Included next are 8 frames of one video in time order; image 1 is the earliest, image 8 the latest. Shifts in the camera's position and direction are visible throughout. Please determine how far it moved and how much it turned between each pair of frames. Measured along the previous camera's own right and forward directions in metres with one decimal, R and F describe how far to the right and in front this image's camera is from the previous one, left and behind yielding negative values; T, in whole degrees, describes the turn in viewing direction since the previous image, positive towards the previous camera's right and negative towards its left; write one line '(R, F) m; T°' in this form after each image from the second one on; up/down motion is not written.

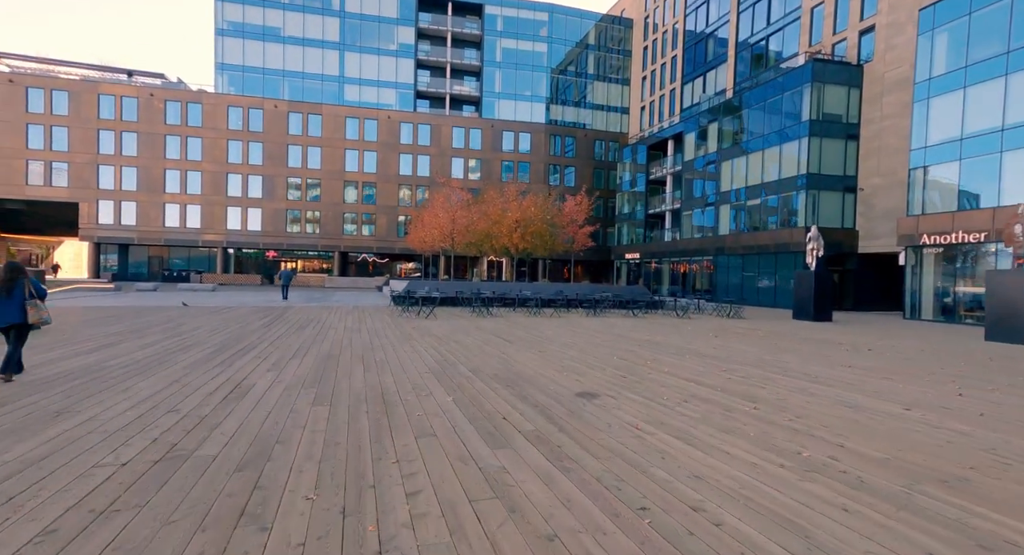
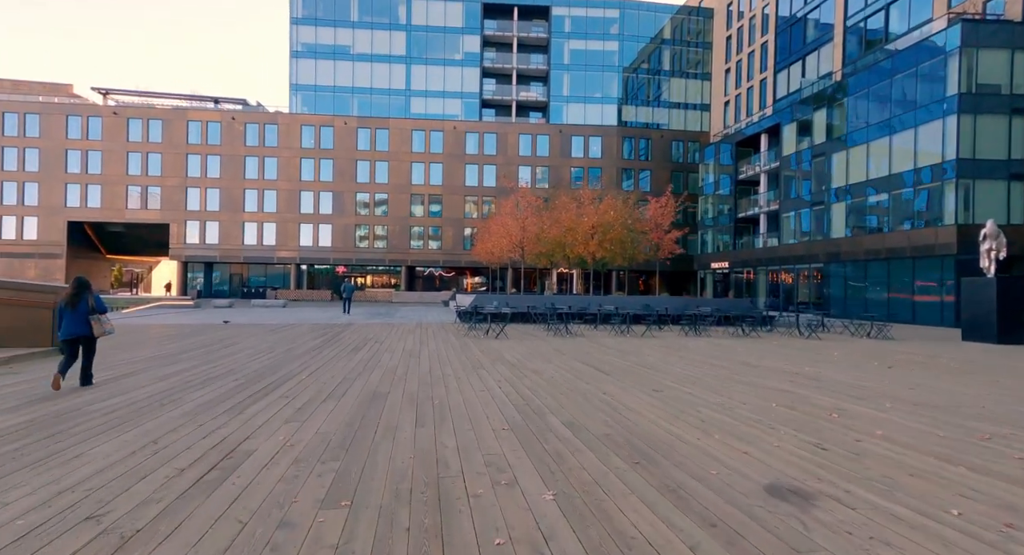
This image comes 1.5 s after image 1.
(-0.5, +2.5) m; -7°
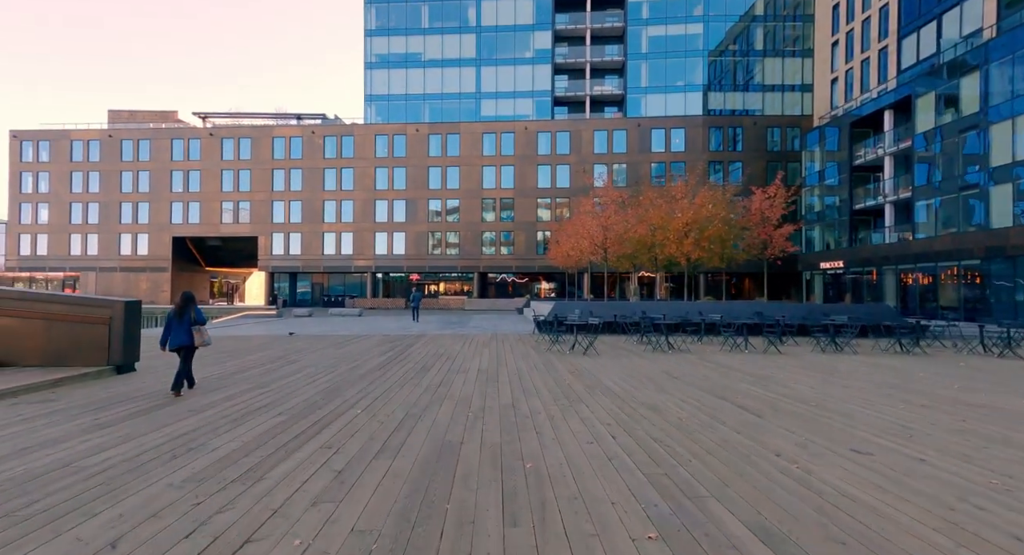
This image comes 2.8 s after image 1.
(-0.5, +2.1) m; -8°
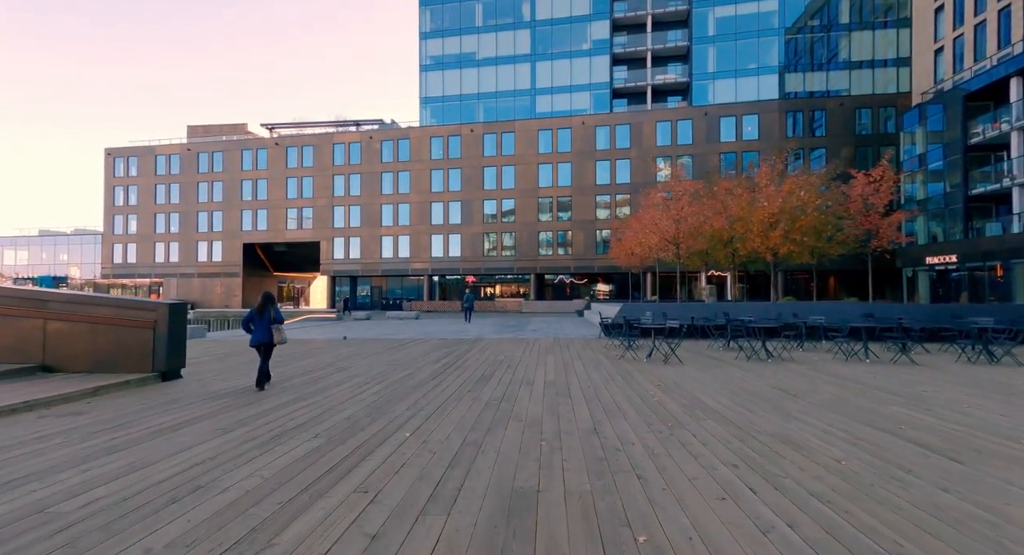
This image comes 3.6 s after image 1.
(-0.3, +1.5) m; -6°
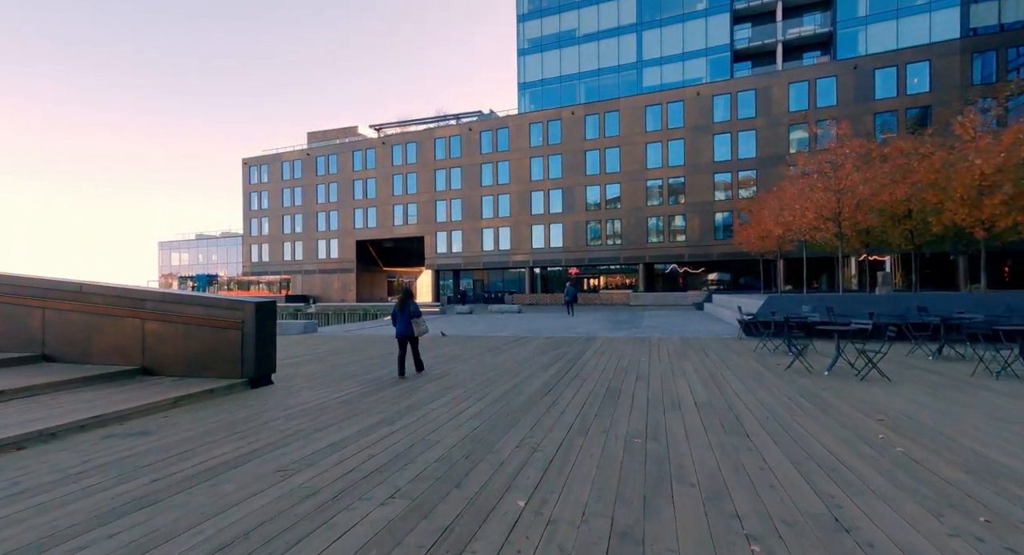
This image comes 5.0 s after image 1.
(-0.5, +2.2) m; -11°
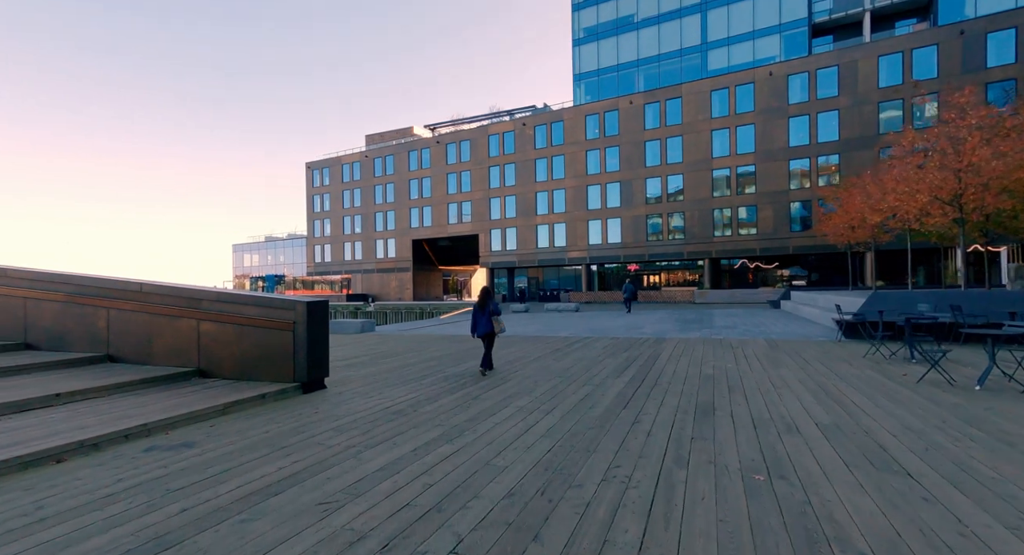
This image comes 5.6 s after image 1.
(-0.3, +1.1) m; -6°
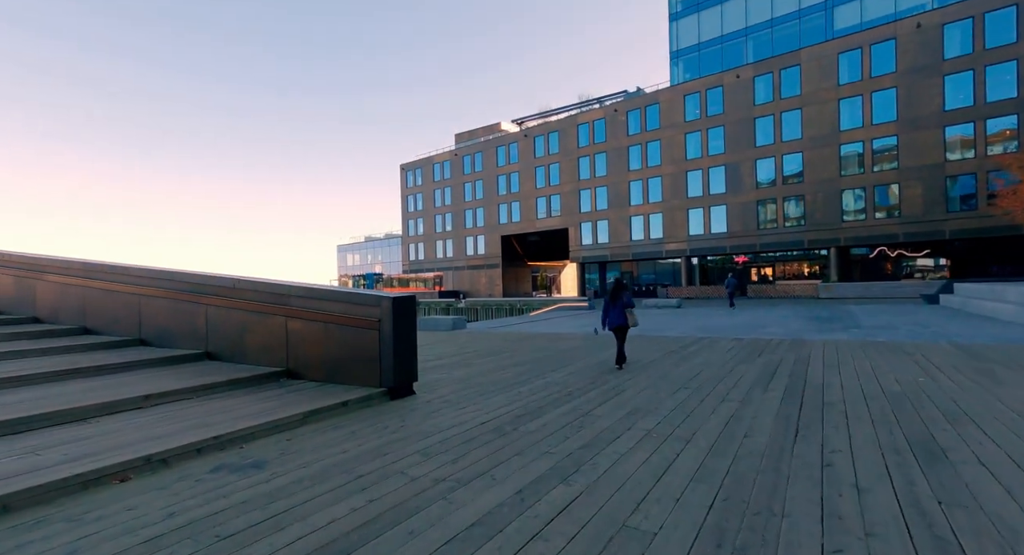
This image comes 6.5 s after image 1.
(-0.4, +1.6) m; -10°
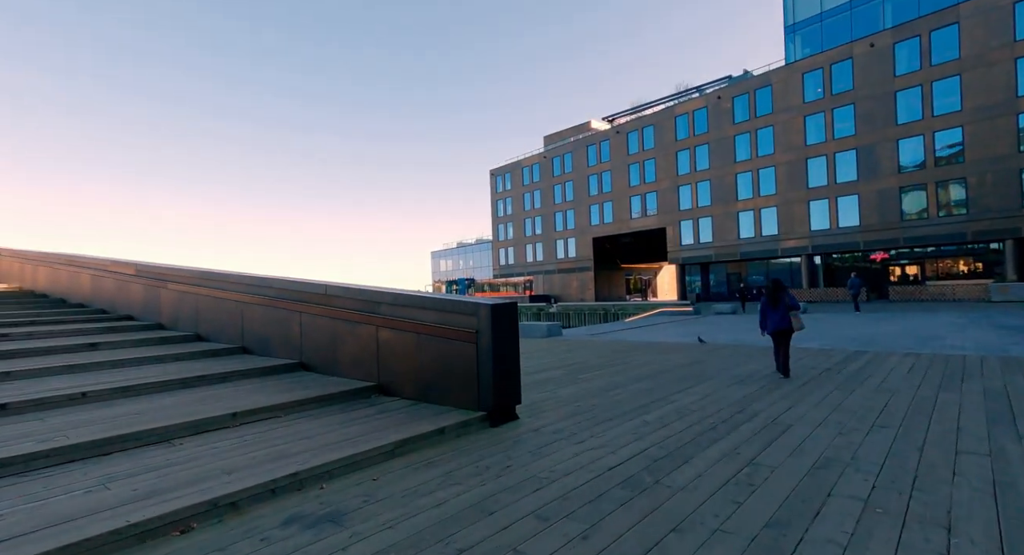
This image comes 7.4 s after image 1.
(-0.5, +1.6) m; -10°
